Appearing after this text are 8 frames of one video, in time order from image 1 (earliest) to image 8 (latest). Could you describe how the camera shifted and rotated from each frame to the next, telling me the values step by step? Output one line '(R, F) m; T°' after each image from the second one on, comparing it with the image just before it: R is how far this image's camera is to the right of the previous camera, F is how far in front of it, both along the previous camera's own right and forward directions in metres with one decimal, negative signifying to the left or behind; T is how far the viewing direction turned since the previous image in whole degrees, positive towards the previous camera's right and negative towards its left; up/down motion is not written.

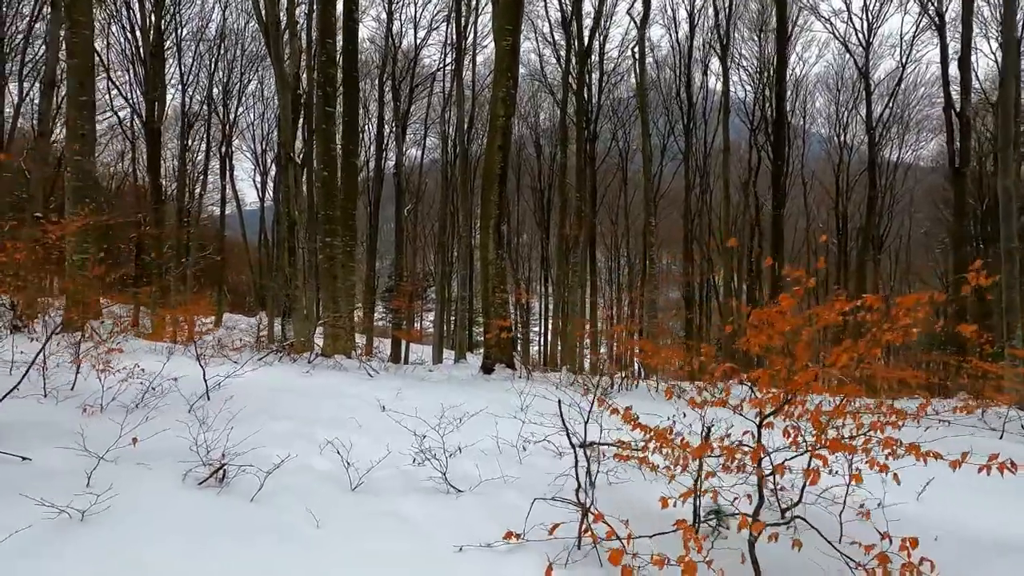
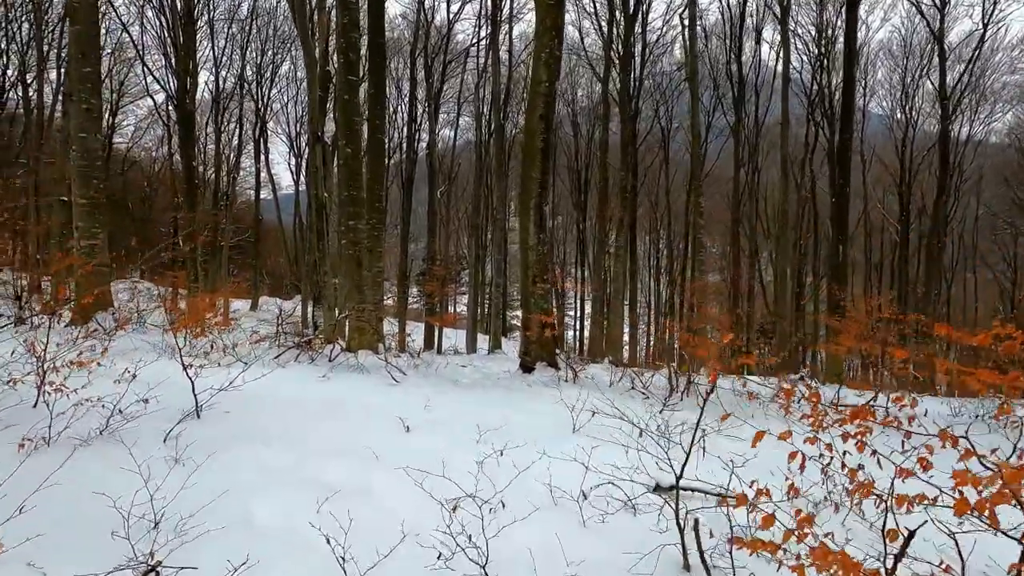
(-0.1, +0.7) m; -4°
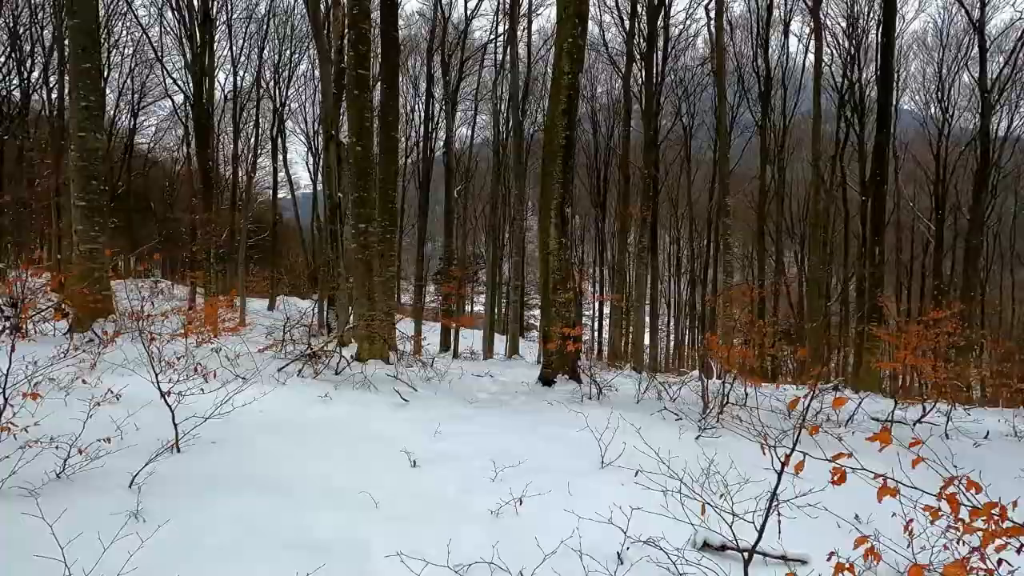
(0.0, +0.4) m; -2°
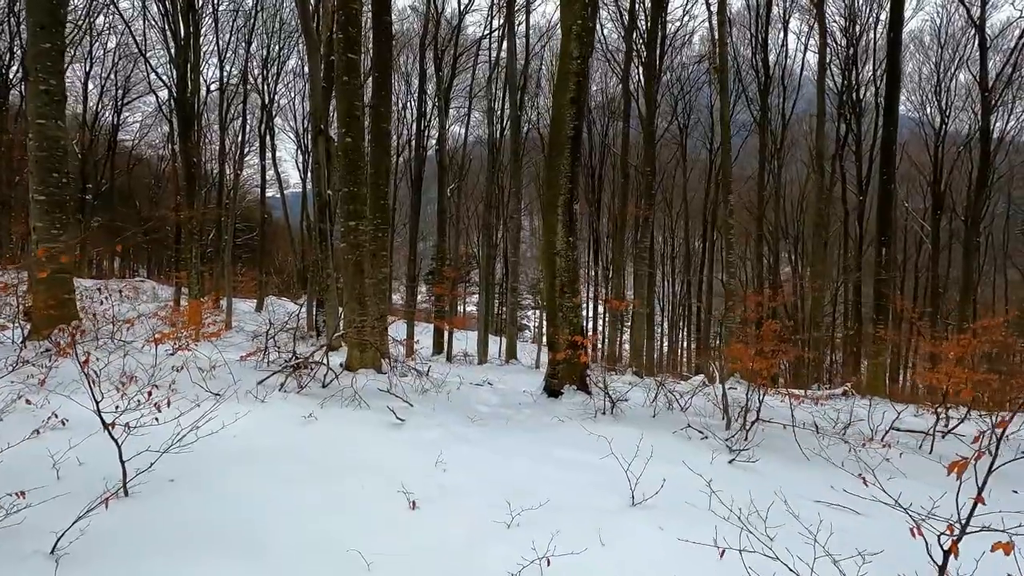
(-0.1, +0.4) m; +1°
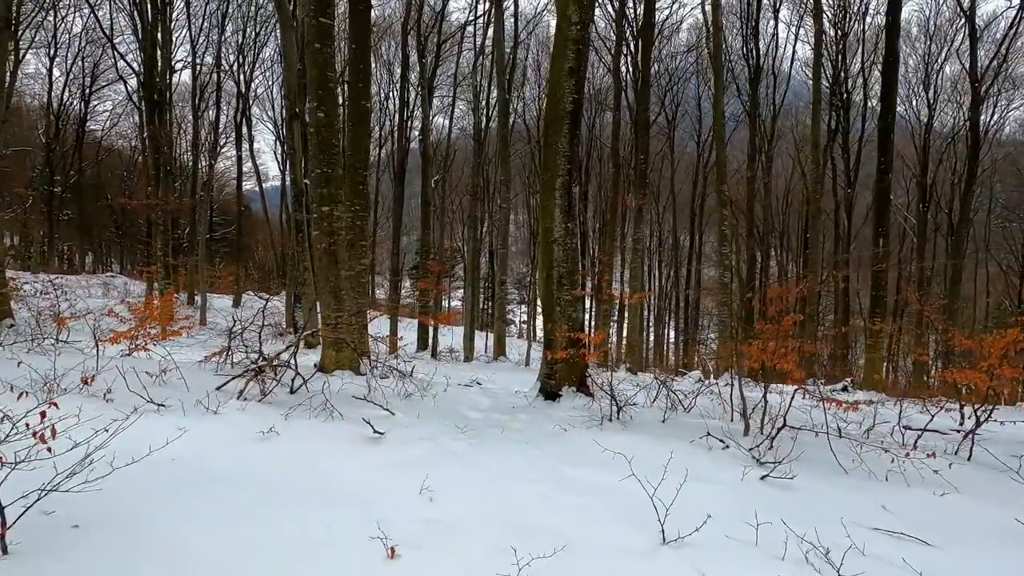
(-0.1, +0.5) m; +2°
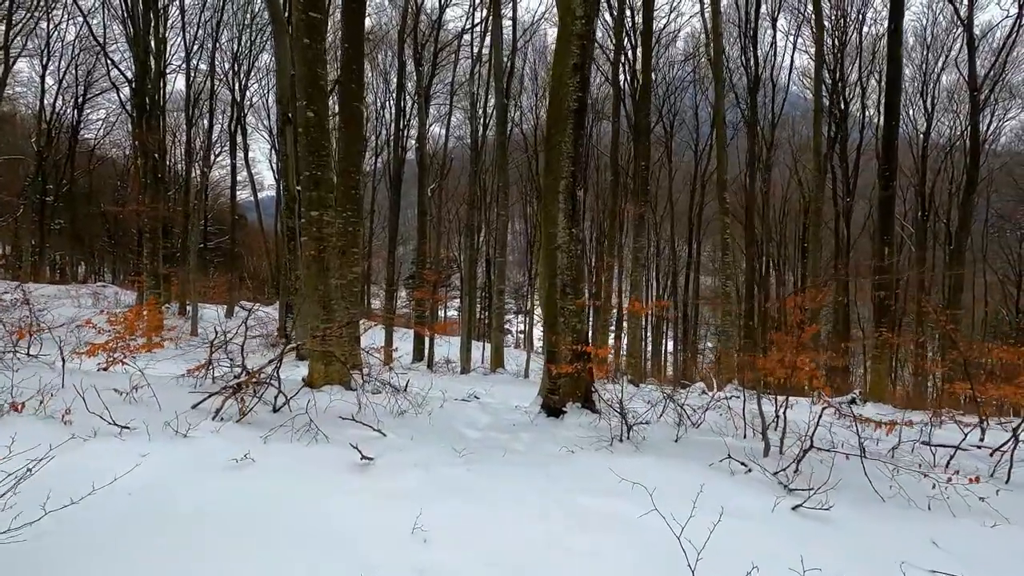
(0.0, +0.3) m; 0°
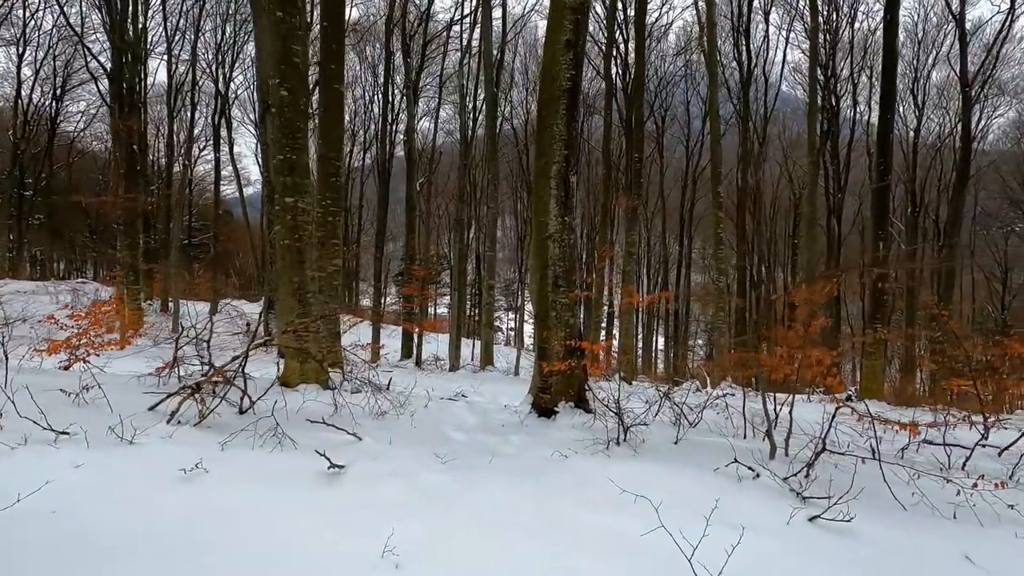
(0.0, +0.3) m; +1°
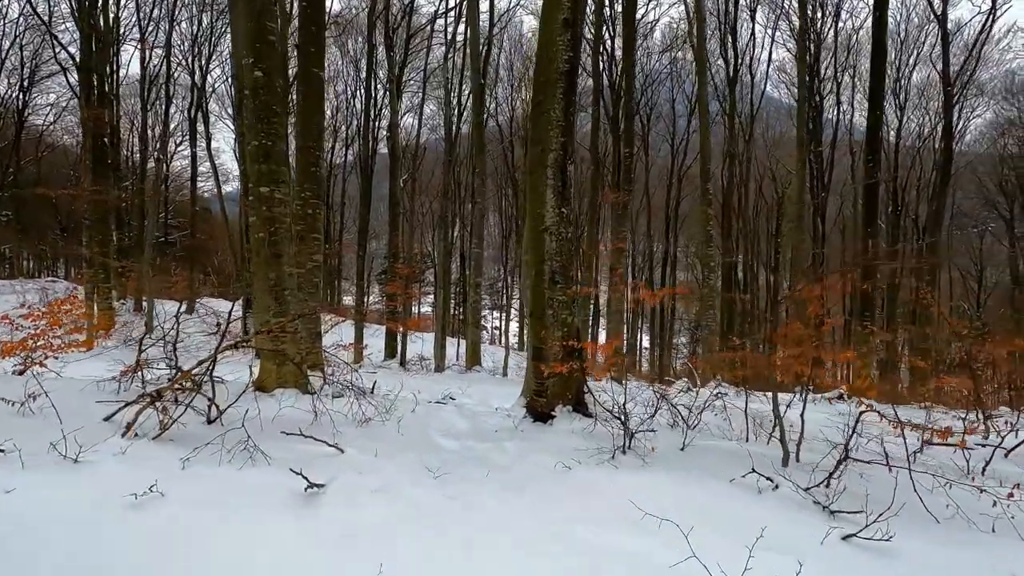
(-0.1, +0.3) m; +2°
